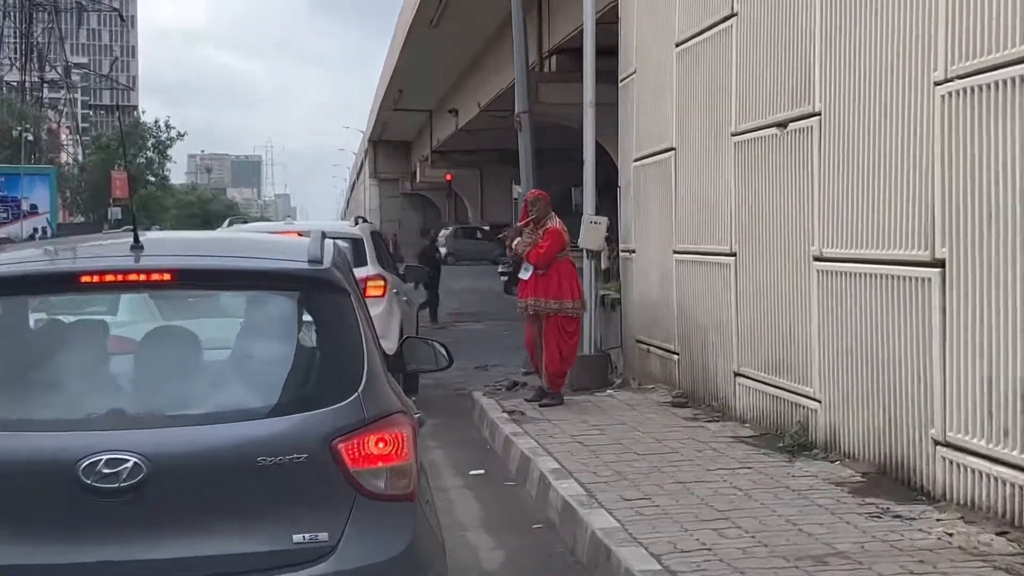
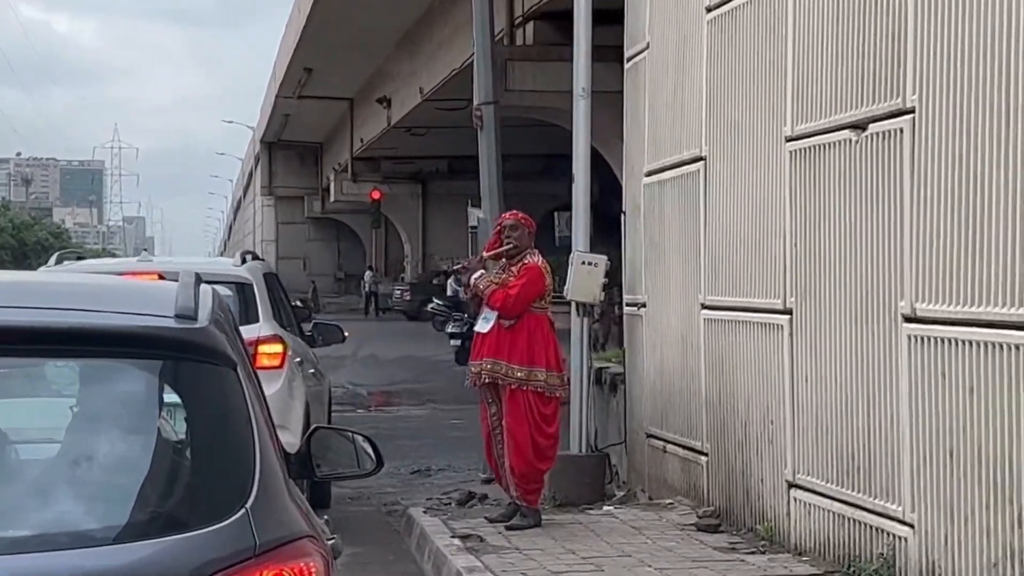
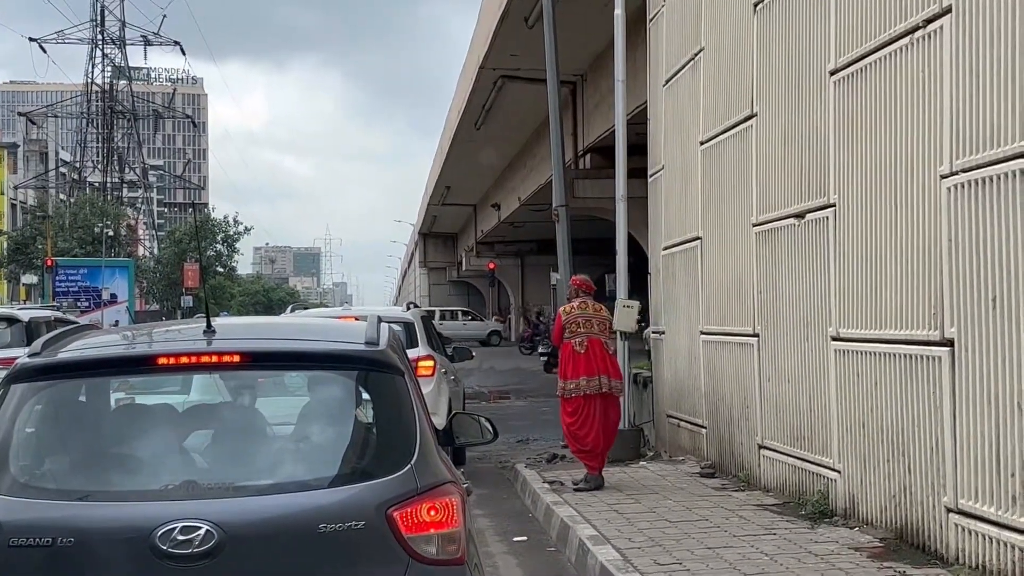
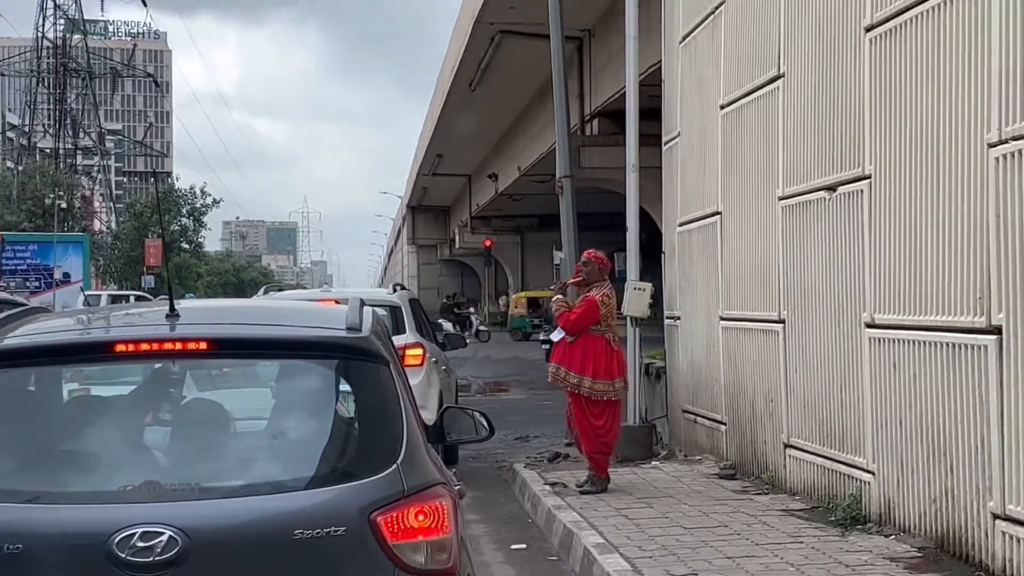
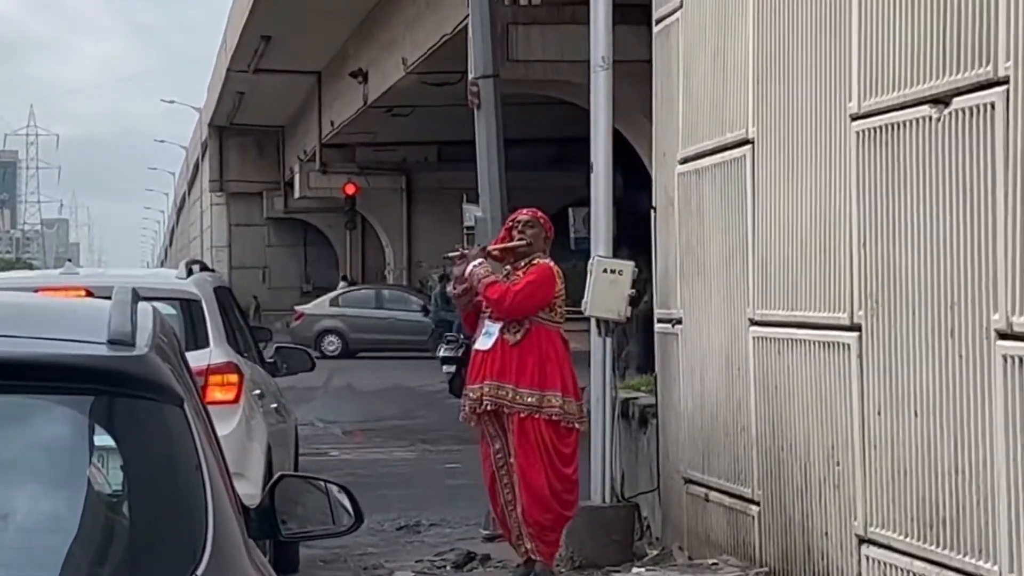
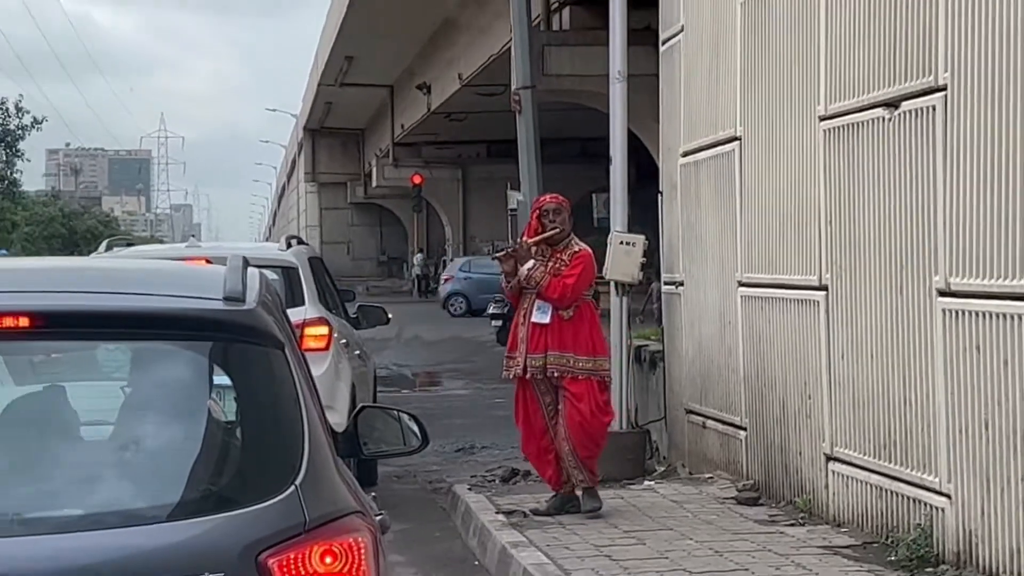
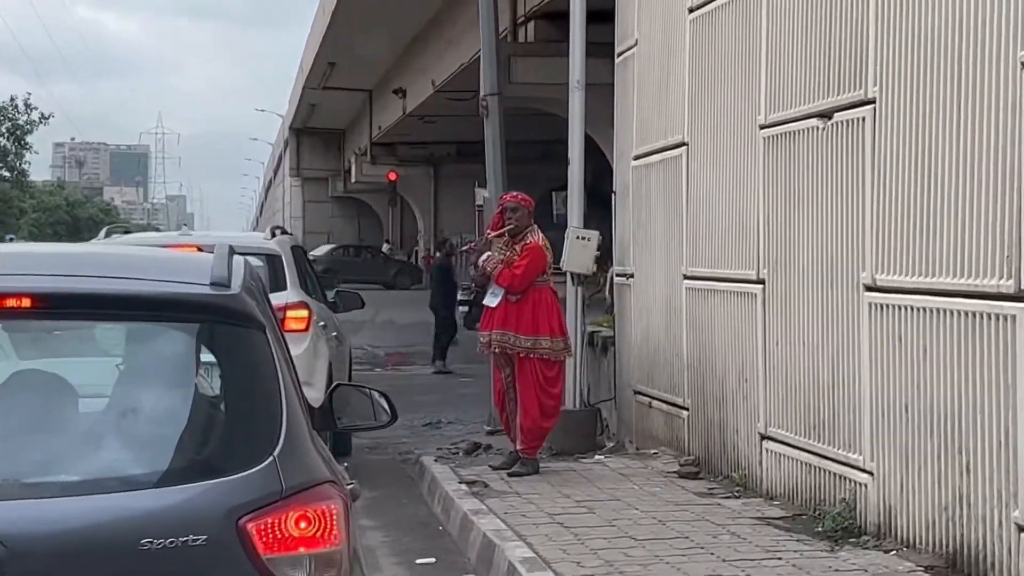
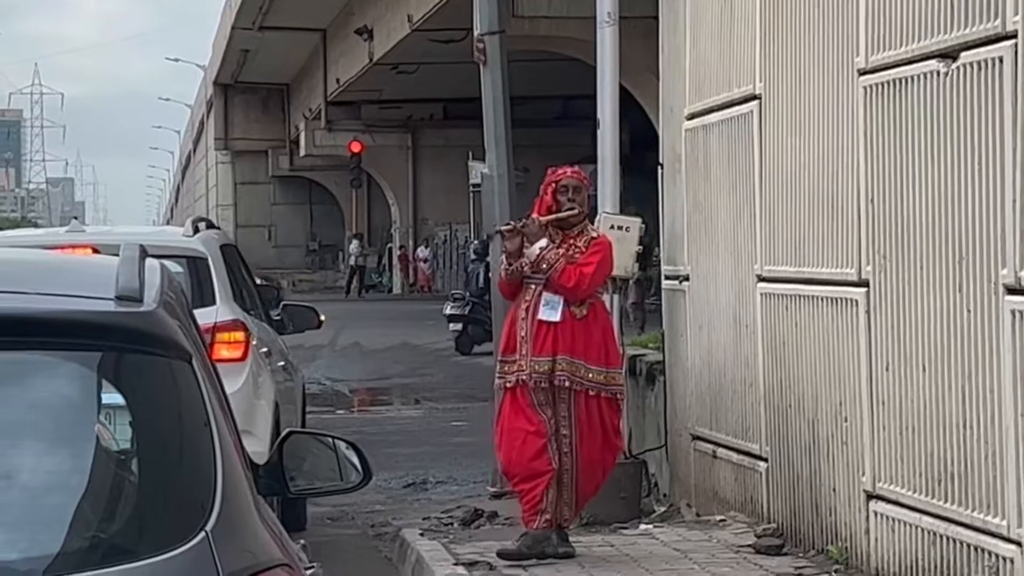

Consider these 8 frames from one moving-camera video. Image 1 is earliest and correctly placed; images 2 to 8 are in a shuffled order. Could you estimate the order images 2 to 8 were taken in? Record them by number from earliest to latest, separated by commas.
7, 2, 5, 8, 6, 4, 3
